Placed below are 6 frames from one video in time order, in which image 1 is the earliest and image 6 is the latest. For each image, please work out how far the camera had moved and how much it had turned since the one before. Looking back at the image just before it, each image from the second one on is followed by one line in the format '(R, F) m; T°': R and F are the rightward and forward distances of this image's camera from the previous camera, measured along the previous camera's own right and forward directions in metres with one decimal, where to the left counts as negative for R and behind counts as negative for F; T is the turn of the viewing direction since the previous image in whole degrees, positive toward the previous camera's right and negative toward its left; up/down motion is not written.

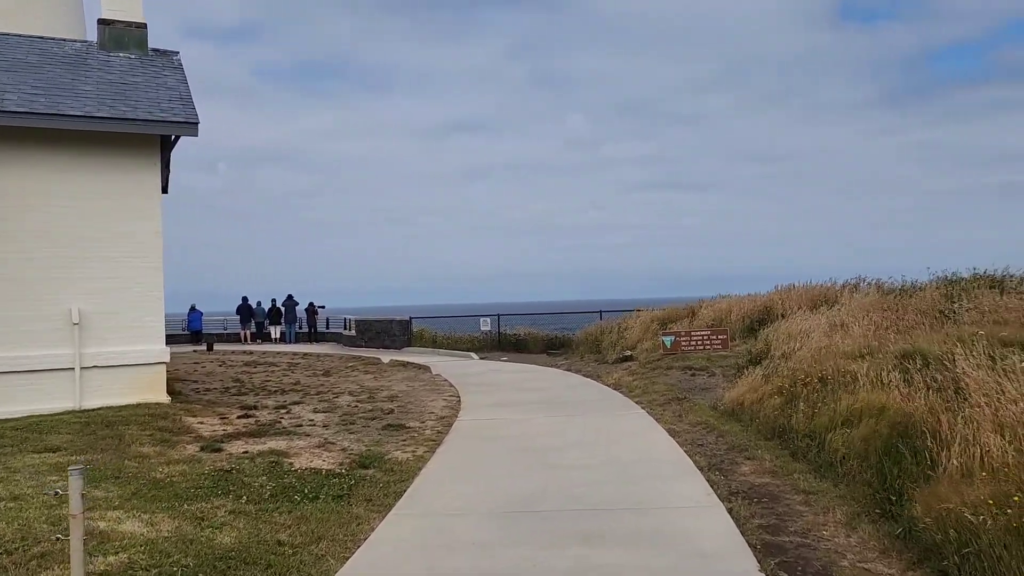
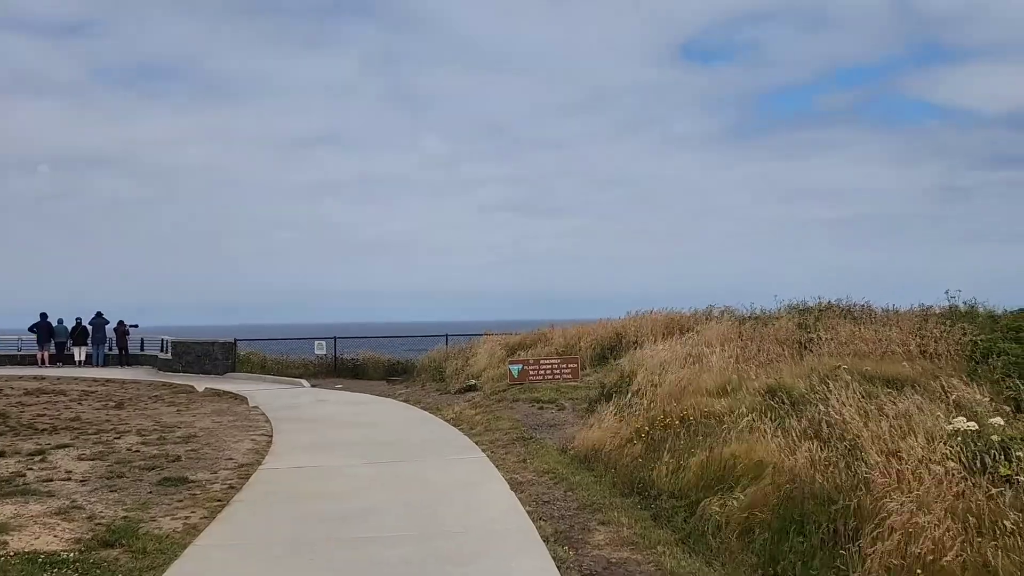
(+0.4, +1.5) m; +10°
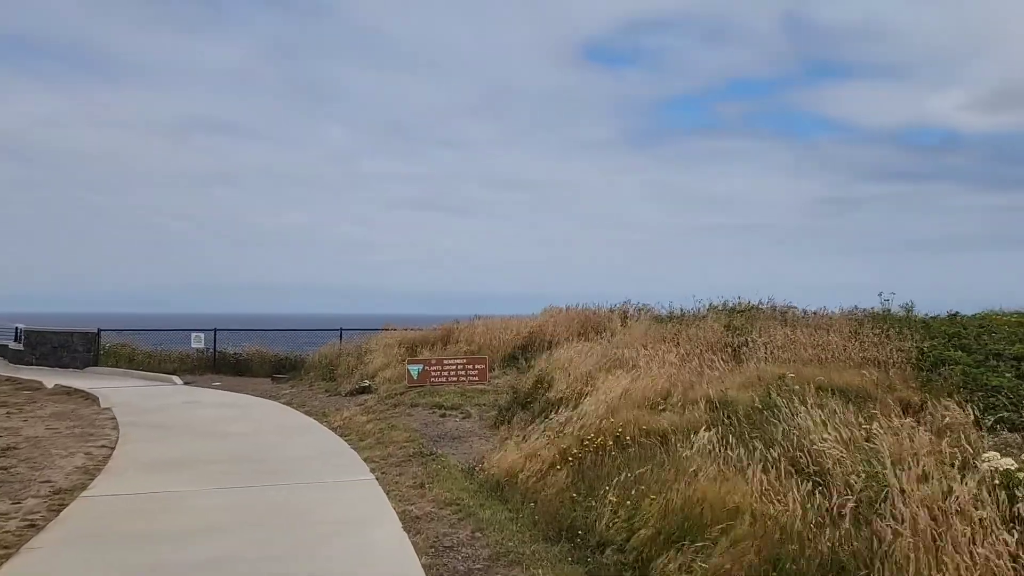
(0.0, +1.5) m; +7°
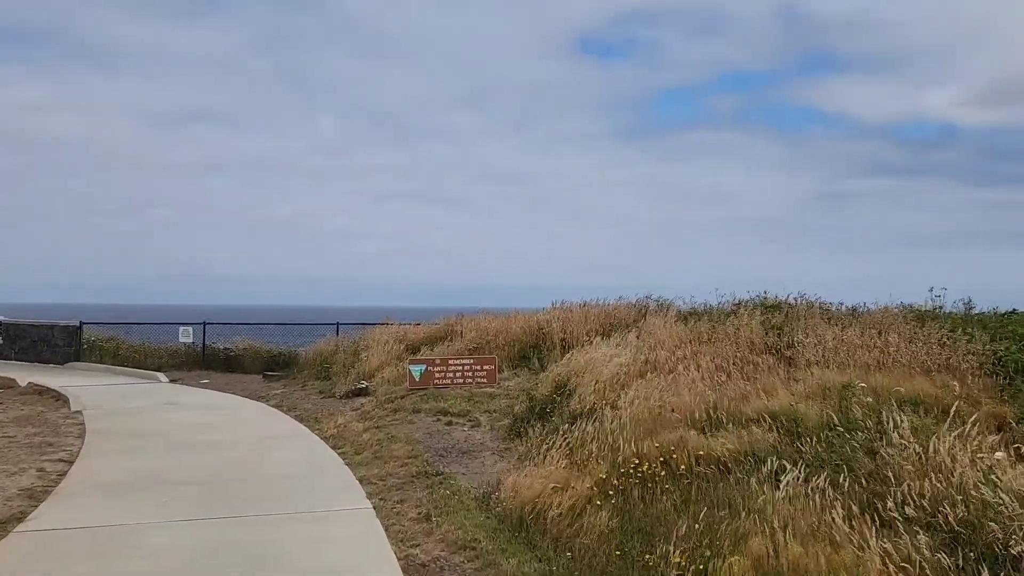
(-0.2, +1.2) m; 0°
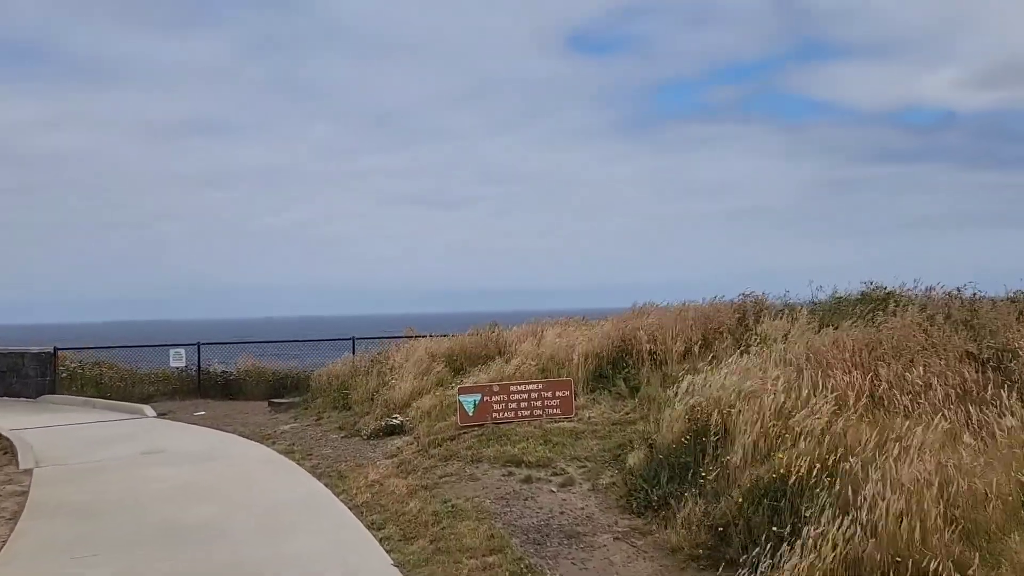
(-0.8, +2.7) m; 0°
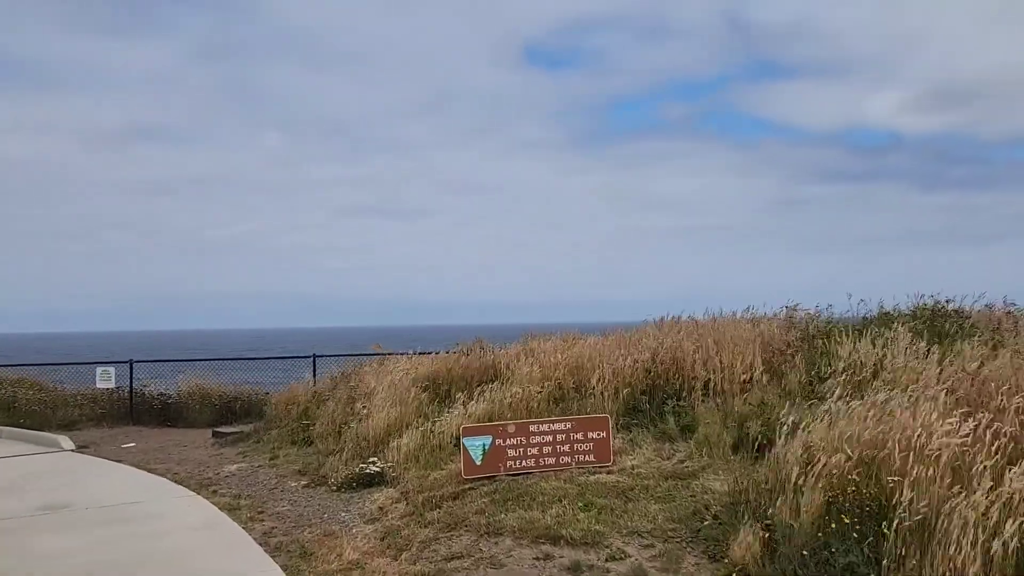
(-0.5, +2.1) m; +3°
